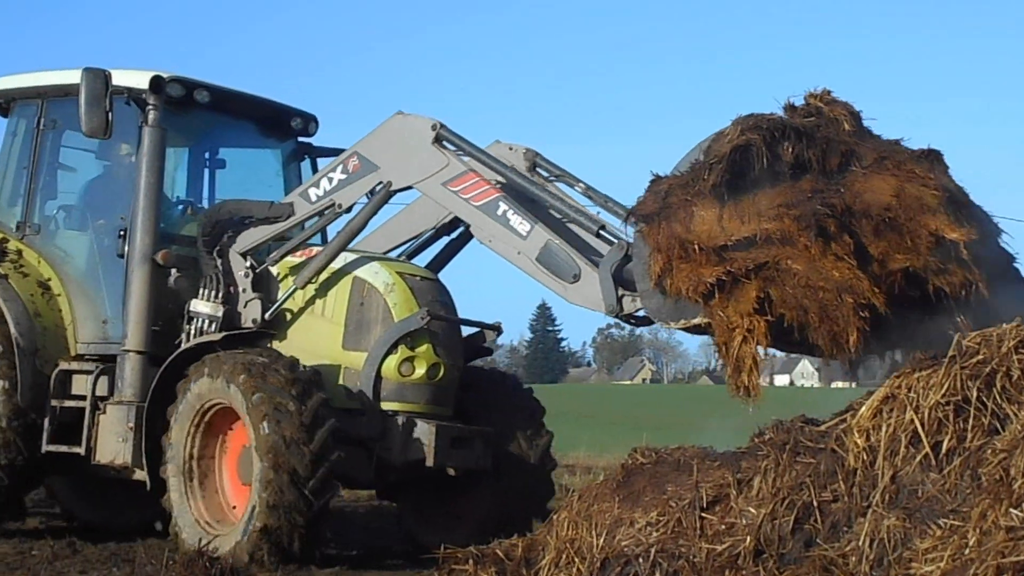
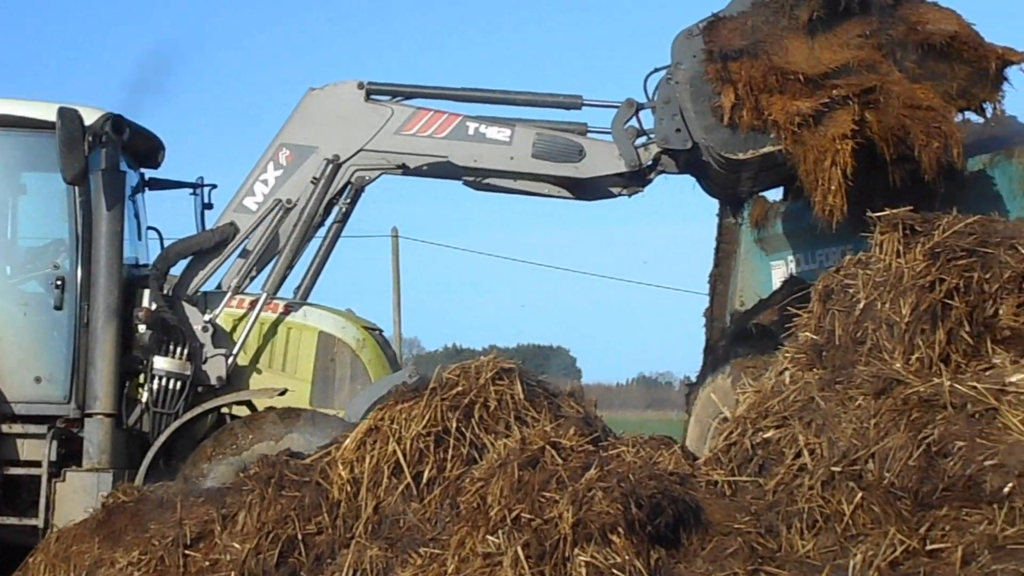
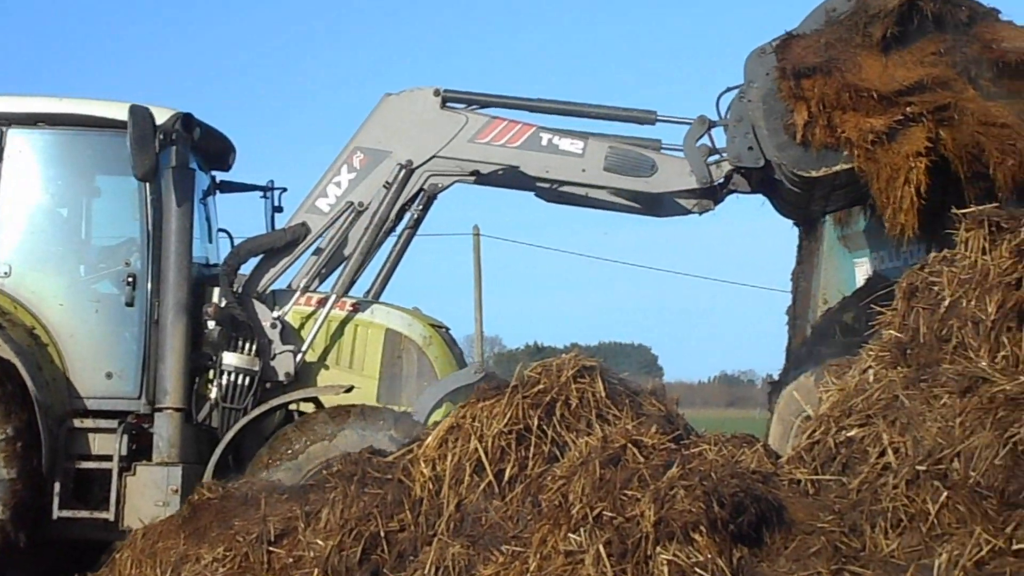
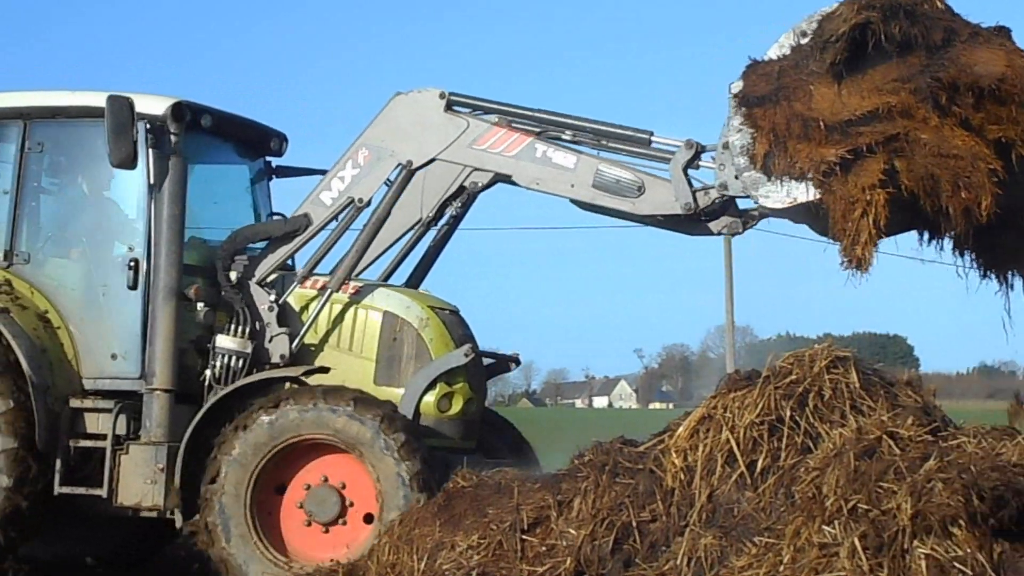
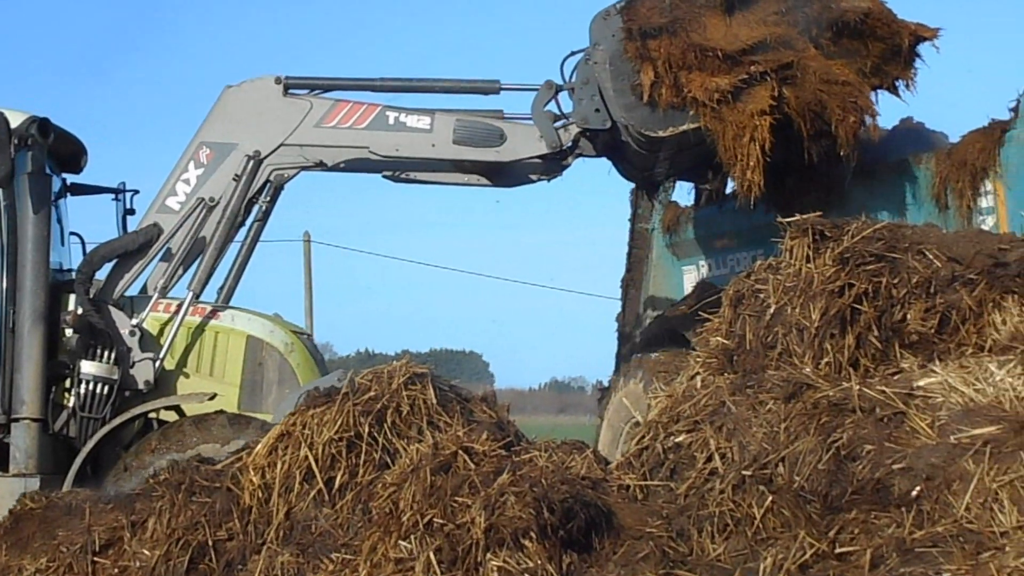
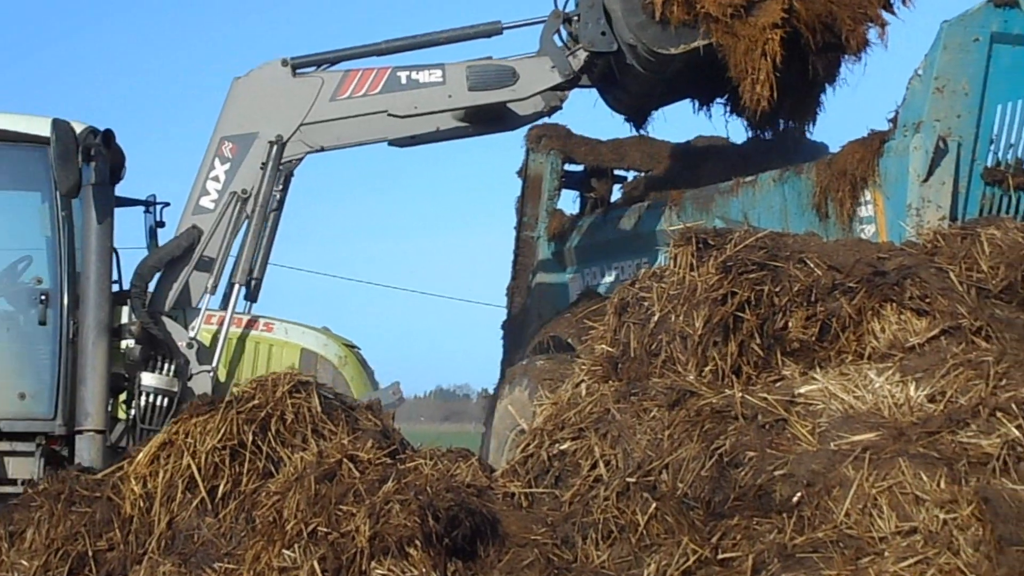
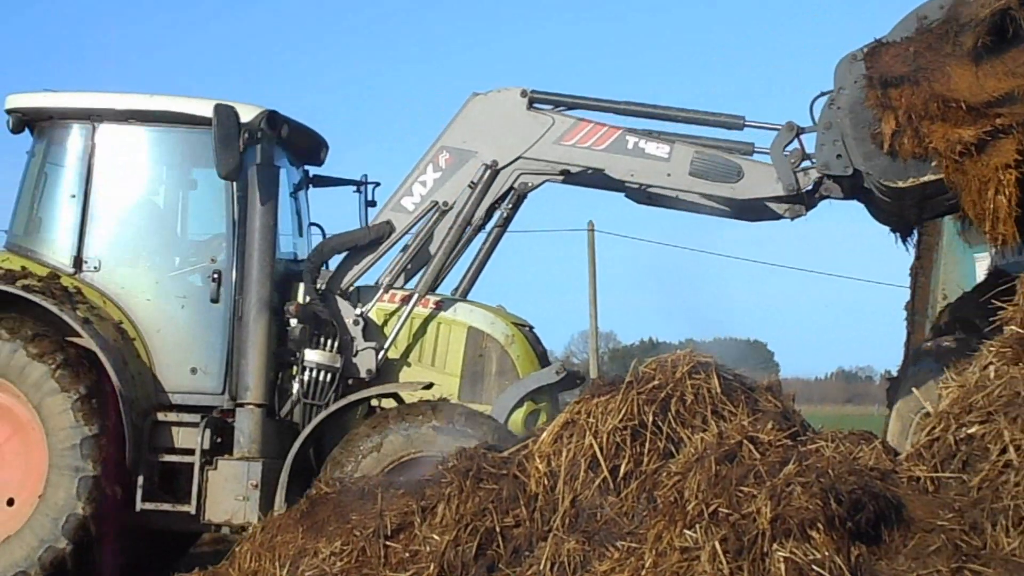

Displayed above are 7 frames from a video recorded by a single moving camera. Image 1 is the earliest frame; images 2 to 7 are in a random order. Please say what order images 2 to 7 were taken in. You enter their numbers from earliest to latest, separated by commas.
4, 7, 3, 2, 5, 6
